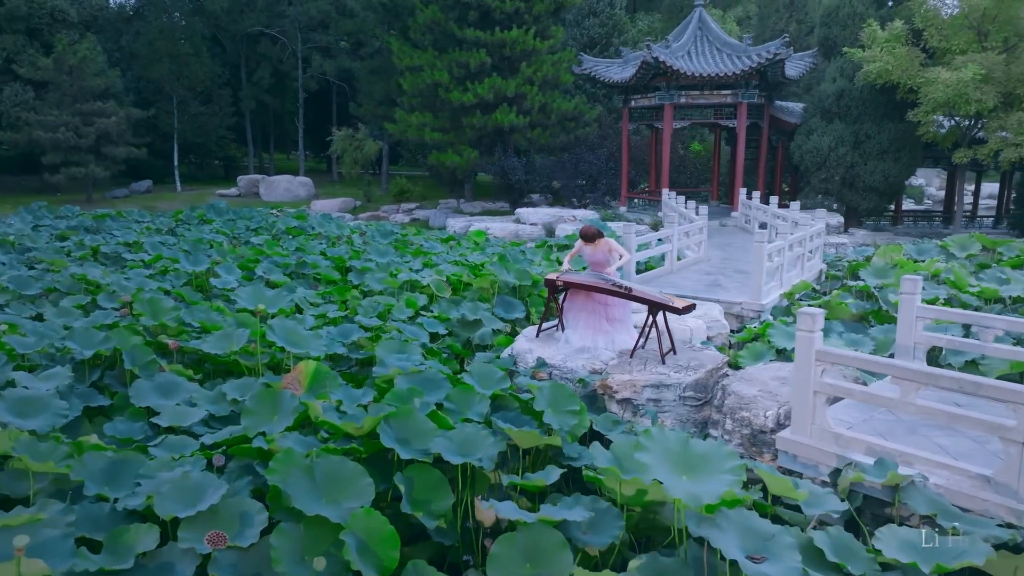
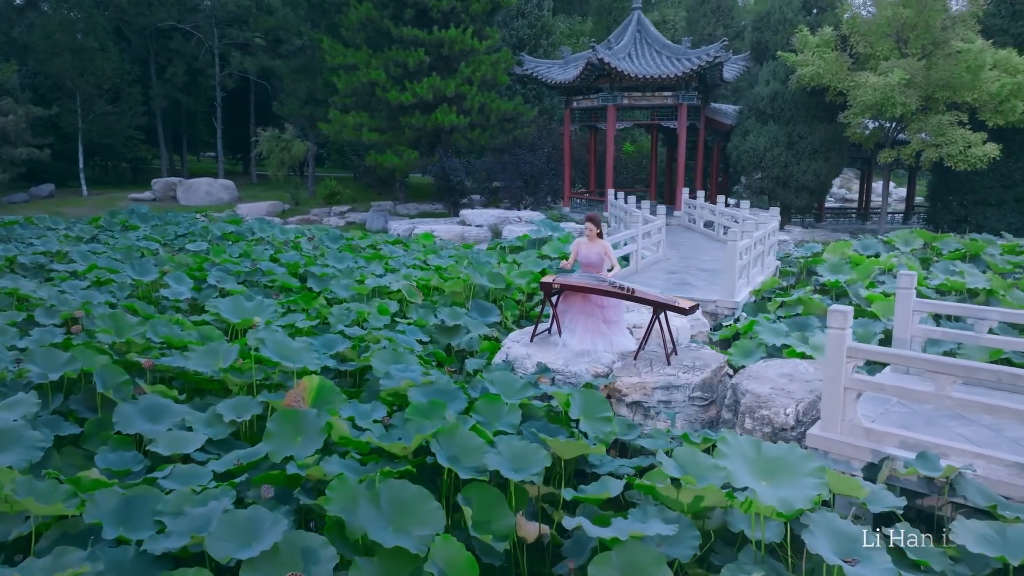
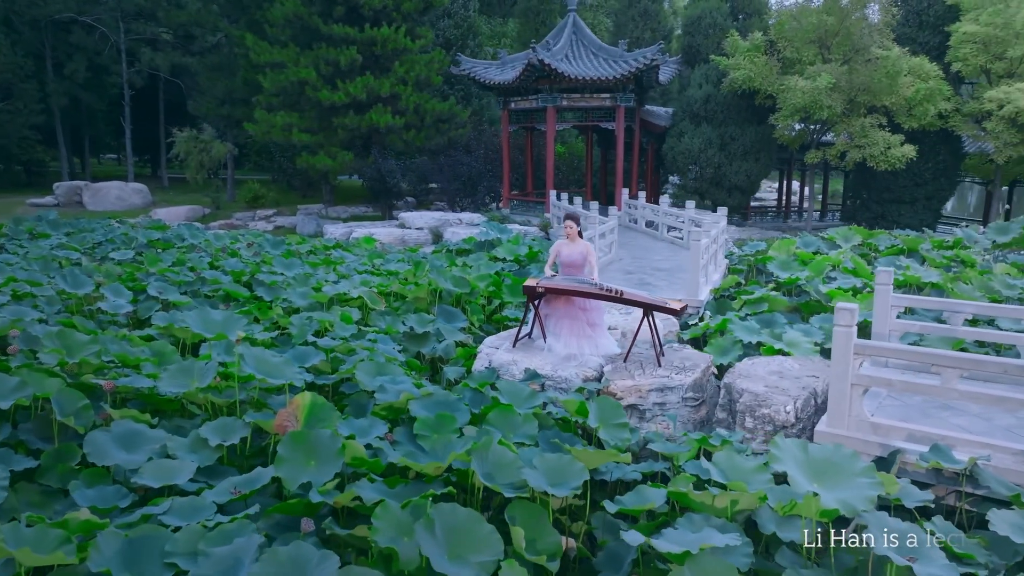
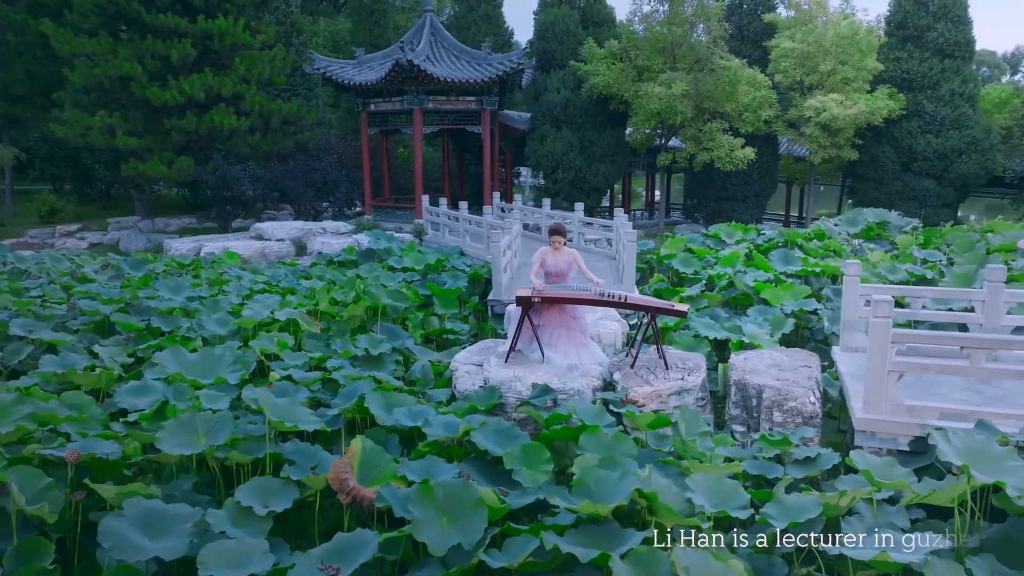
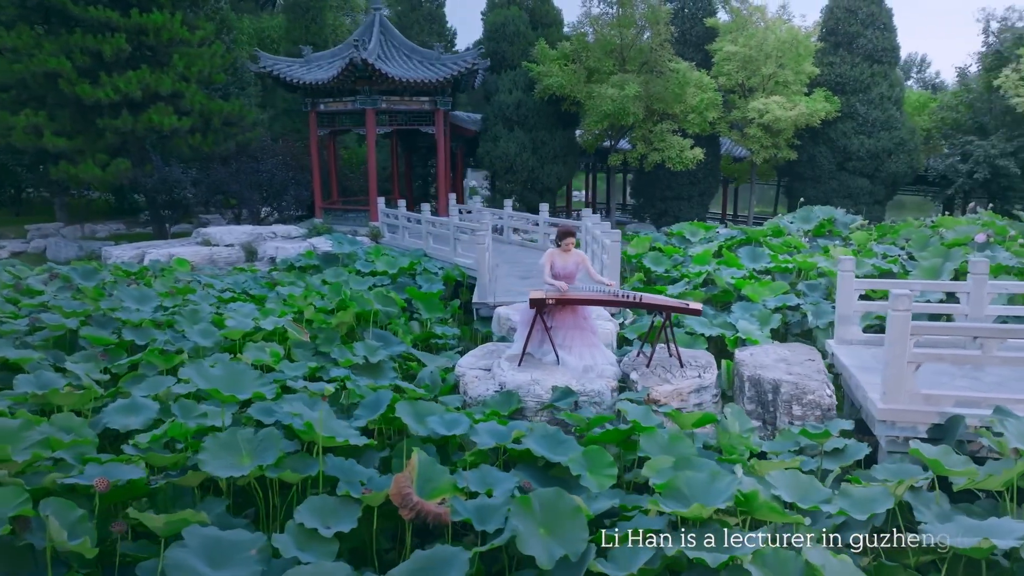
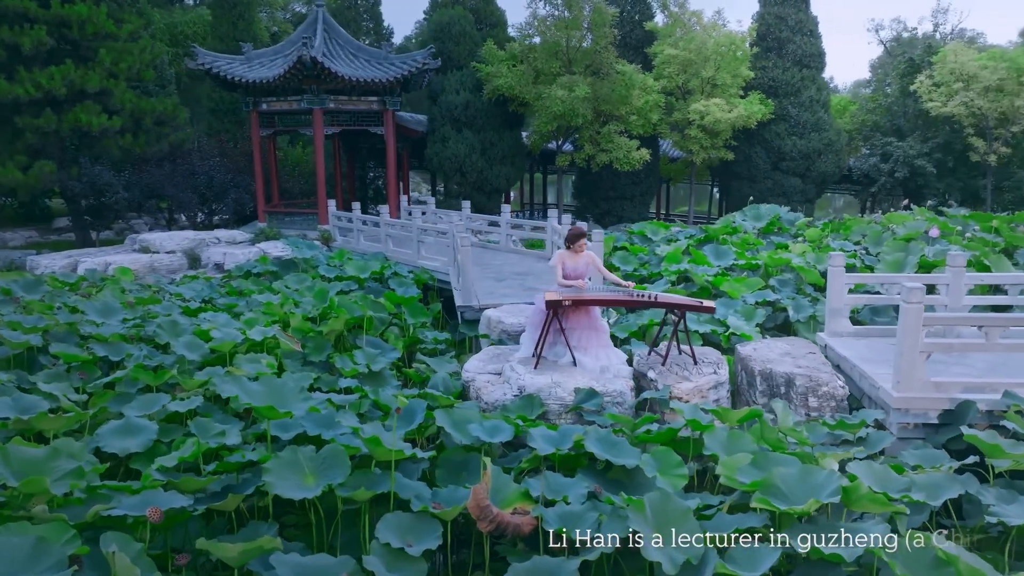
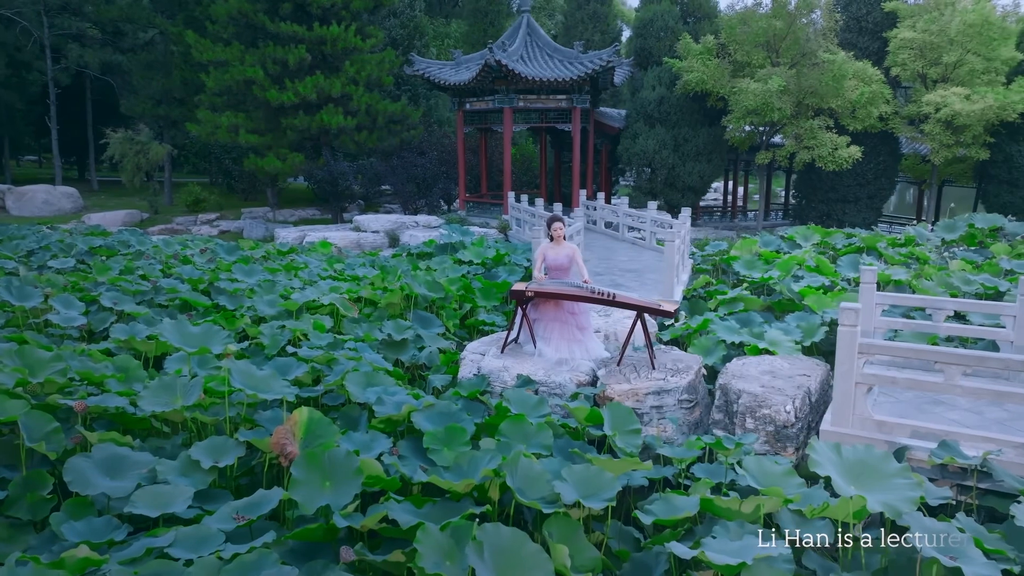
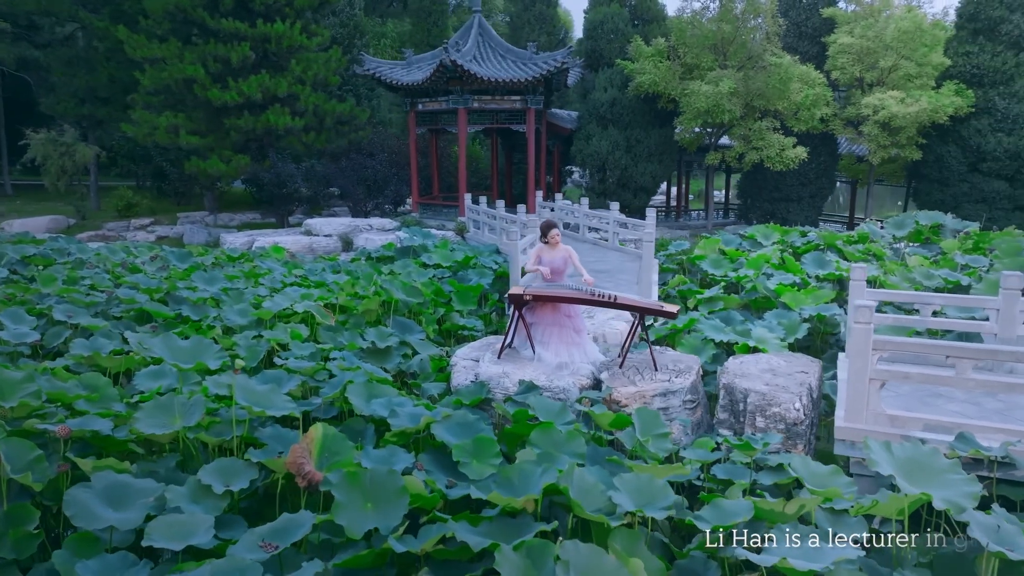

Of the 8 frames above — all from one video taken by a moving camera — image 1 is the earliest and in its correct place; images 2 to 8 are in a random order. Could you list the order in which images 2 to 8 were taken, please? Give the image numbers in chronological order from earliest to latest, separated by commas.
2, 3, 7, 8, 4, 5, 6
